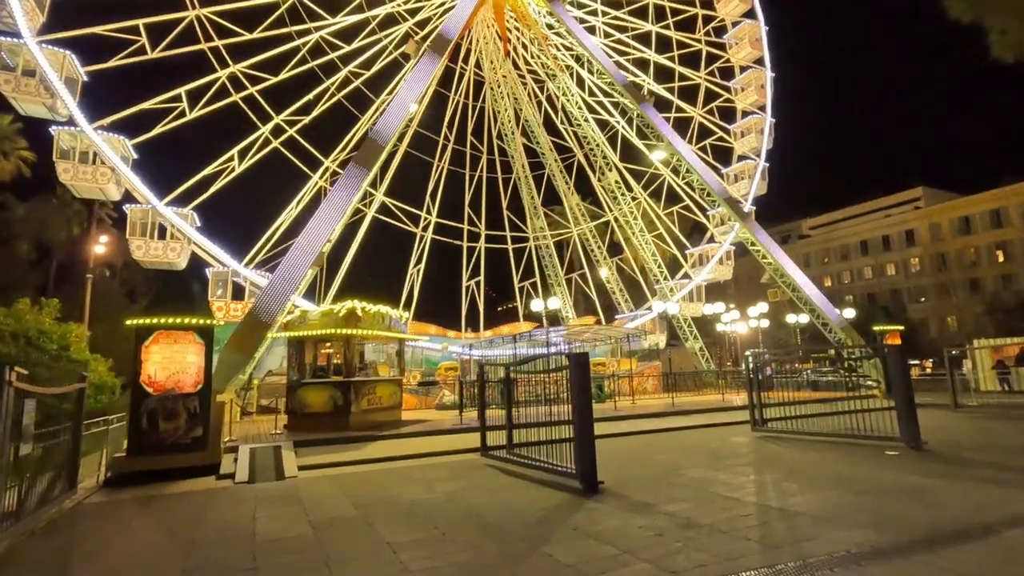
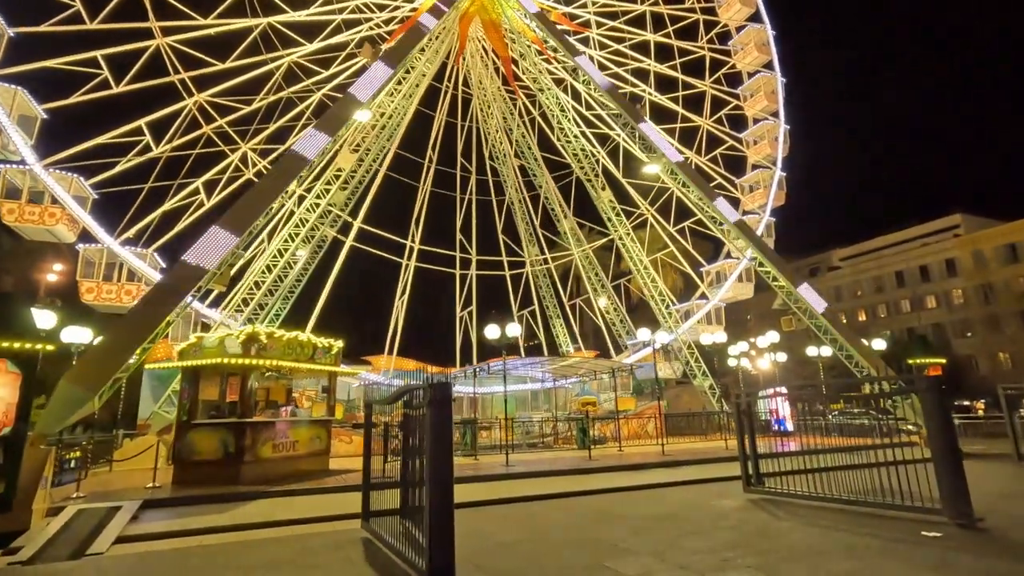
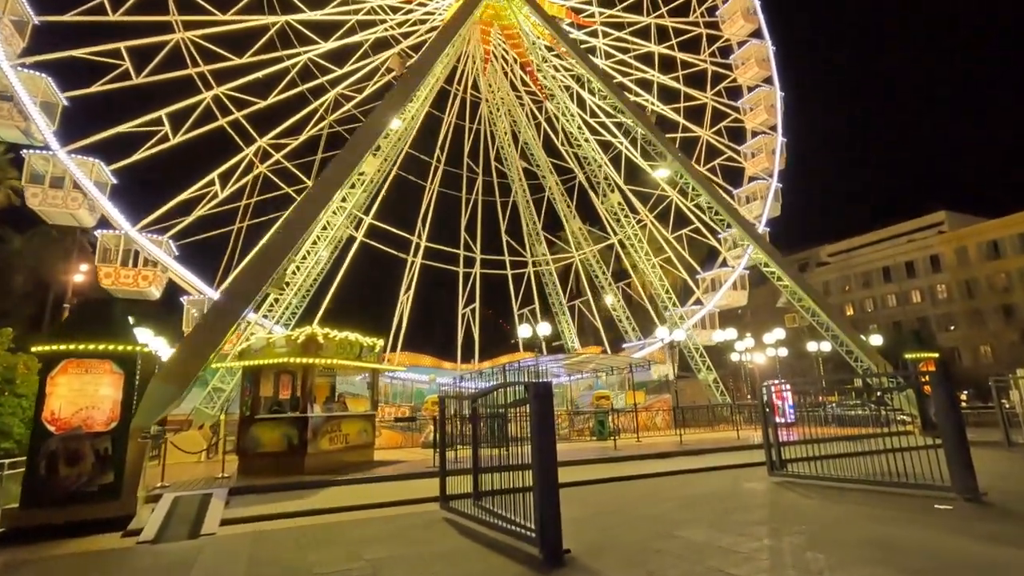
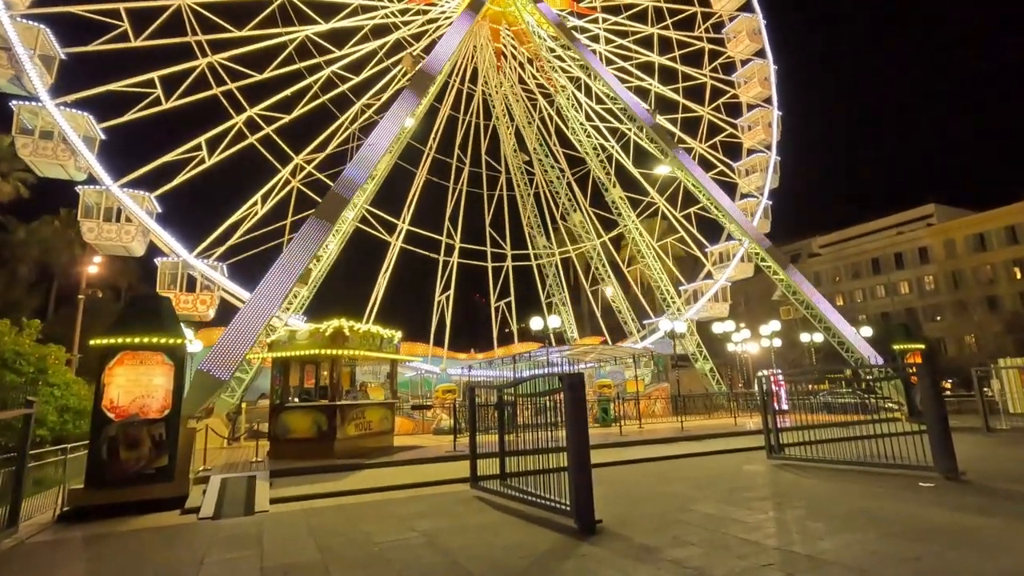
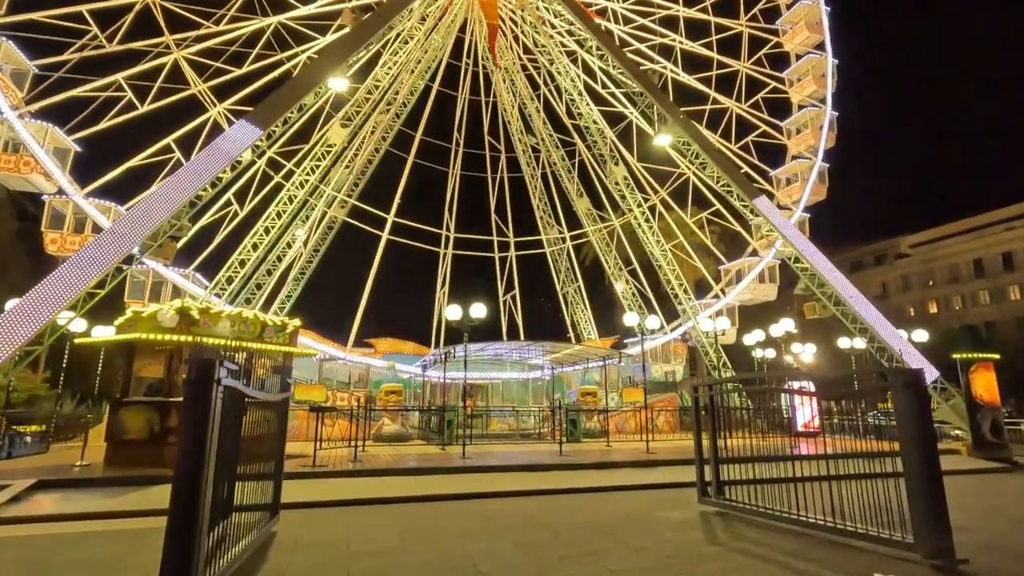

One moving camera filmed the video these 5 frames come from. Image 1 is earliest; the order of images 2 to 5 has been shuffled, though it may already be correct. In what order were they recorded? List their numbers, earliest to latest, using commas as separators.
4, 3, 2, 5
